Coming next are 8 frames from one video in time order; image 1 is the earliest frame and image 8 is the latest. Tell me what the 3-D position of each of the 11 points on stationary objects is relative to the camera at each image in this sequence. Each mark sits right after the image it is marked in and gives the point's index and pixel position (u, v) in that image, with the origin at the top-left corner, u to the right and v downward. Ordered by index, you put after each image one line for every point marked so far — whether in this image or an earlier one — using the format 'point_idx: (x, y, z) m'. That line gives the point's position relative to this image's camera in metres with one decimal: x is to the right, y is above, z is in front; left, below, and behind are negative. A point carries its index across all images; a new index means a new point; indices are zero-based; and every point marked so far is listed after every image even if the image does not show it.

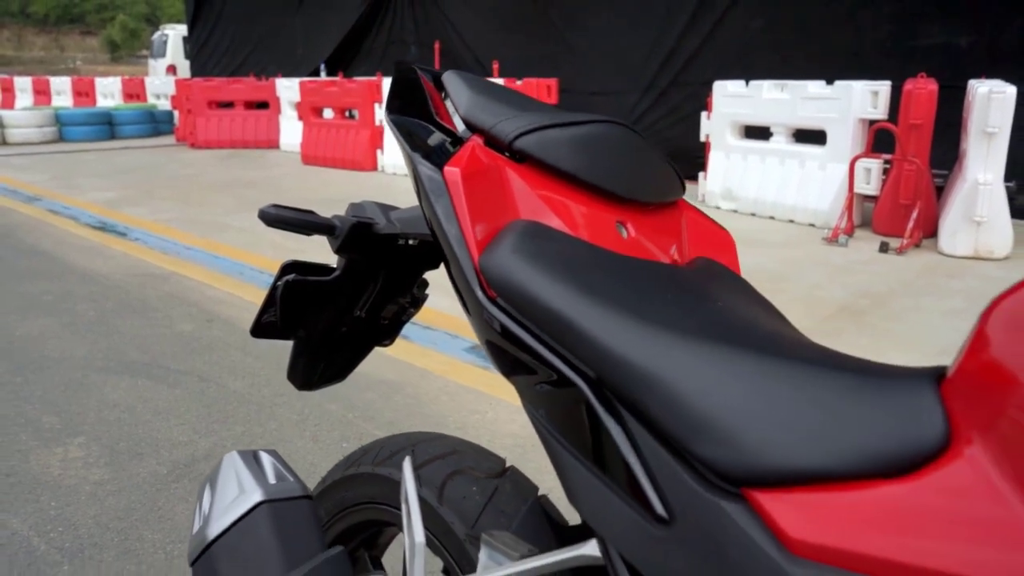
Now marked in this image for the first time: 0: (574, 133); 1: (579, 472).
0: (+0.1, +0.2, +1.1) m
1: (+0.1, -0.2, +0.9) m
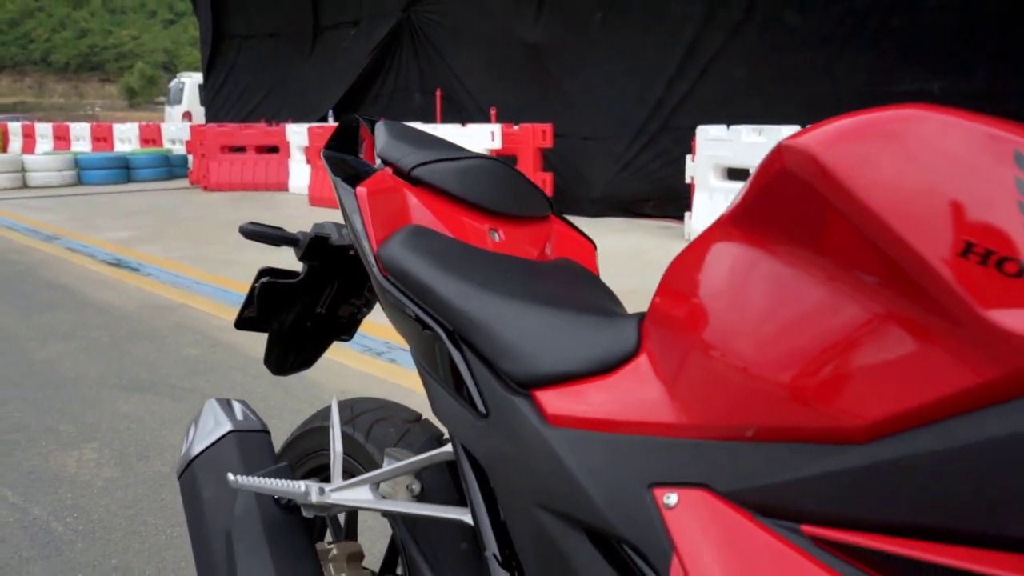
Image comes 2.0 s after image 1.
0: (-0.1, +0.2, +1.6) m
1: (-0.1, -0.2, +1.3) m
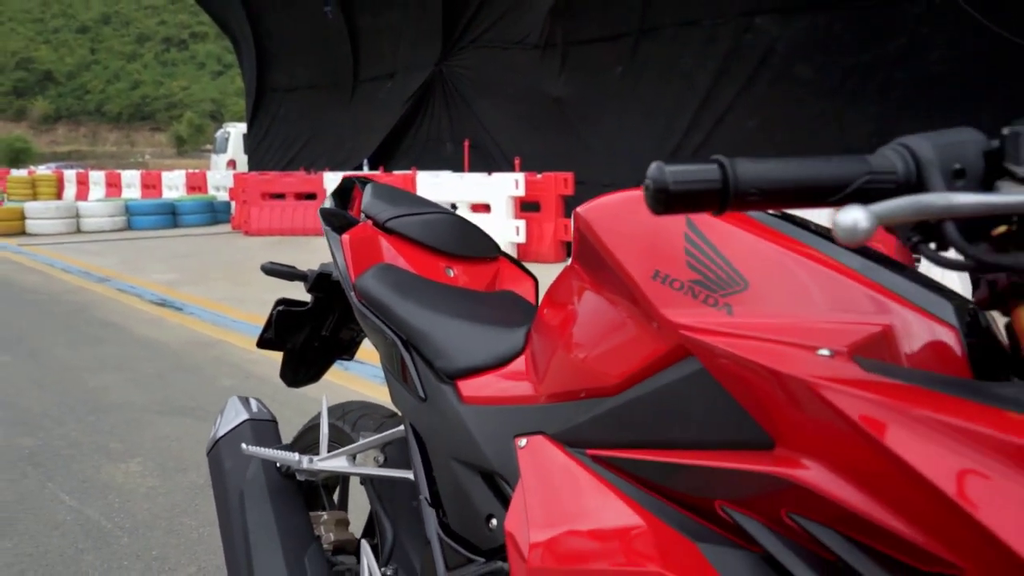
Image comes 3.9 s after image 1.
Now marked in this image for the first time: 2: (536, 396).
0: (-0.2, +0.2, +2.1) m
1: (-0.3, -0.2, +1.8) m
2: (0.0, -0.2, +1.4) m
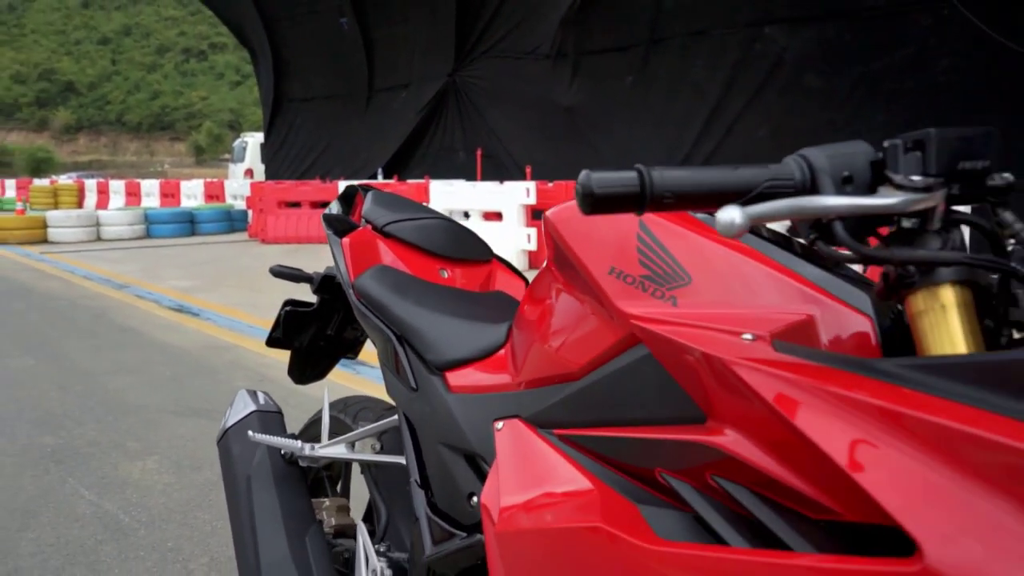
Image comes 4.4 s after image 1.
0: (-0.3, +0.2, +2.2) m
1: (-0.3, -0.2, +1.9) m
2: (0.0, -0.2, +1.5) m
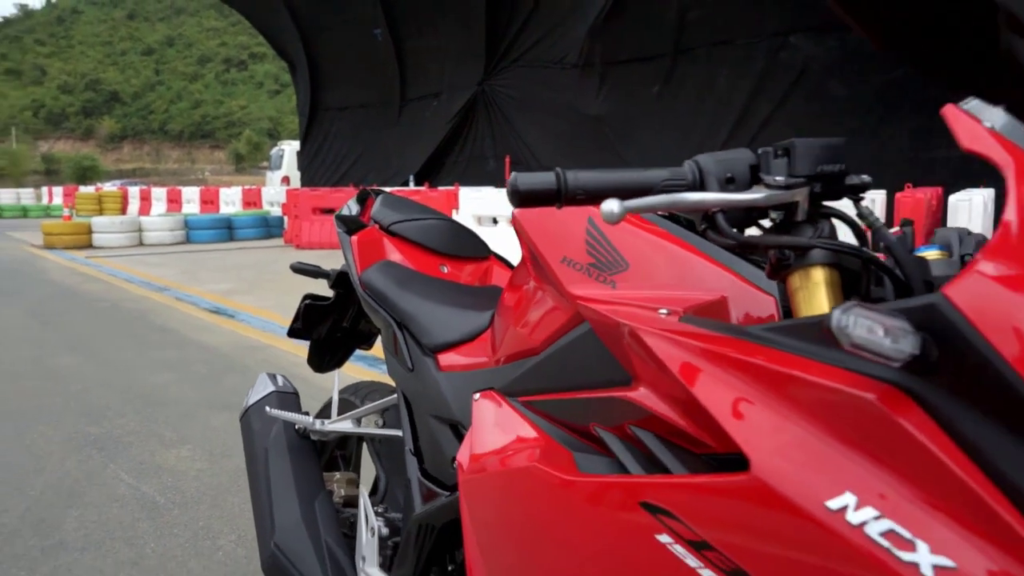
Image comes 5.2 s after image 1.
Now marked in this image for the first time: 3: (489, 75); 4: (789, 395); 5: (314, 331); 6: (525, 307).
0: (-0.3, +0.2, +2.4) m
1: (-0.3, -0.2, +2.1) m
2: (0.0, -0.2, +1.7) m
3: (-0.4, +3.5, +13.2) m
4: (+0.3, -0.1, +1.0) m
5: (-0.7, -0.2, +2.9) m
6: (0.0, 0.0, +1.6) m
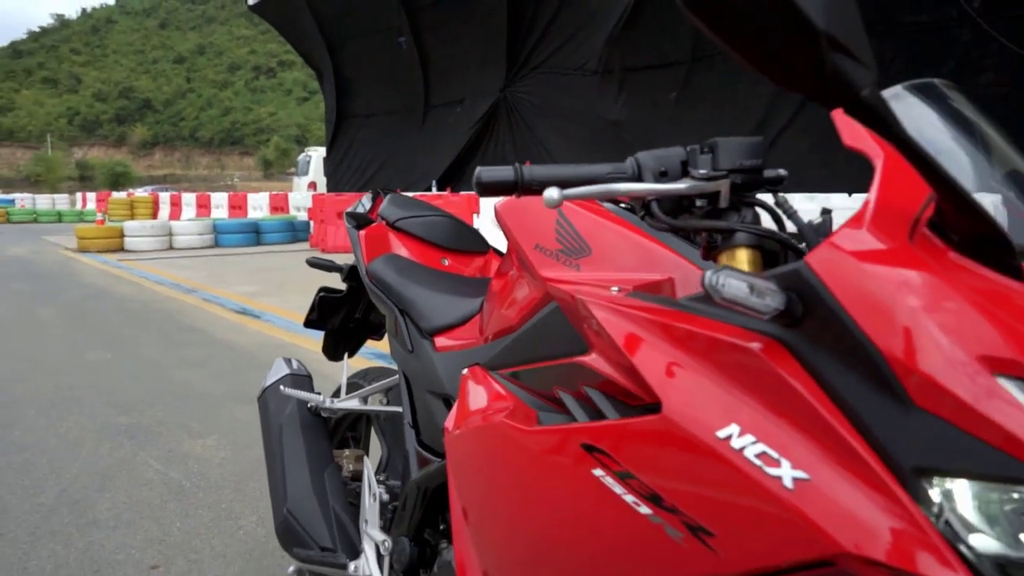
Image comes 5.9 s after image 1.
0: (-0.3, +0.2, +2.6) m
1: (-0.3, -0.2, +2.3) m
2: (-0.1, -0.1, +1.9) m
3: (0.0, +3.4, +13.4) m
4: (+0.3, -0.1, +1.1) m
5: (-0.7, -0.1, +3.1) m
6: (0.0, 0.0, +1.8) m
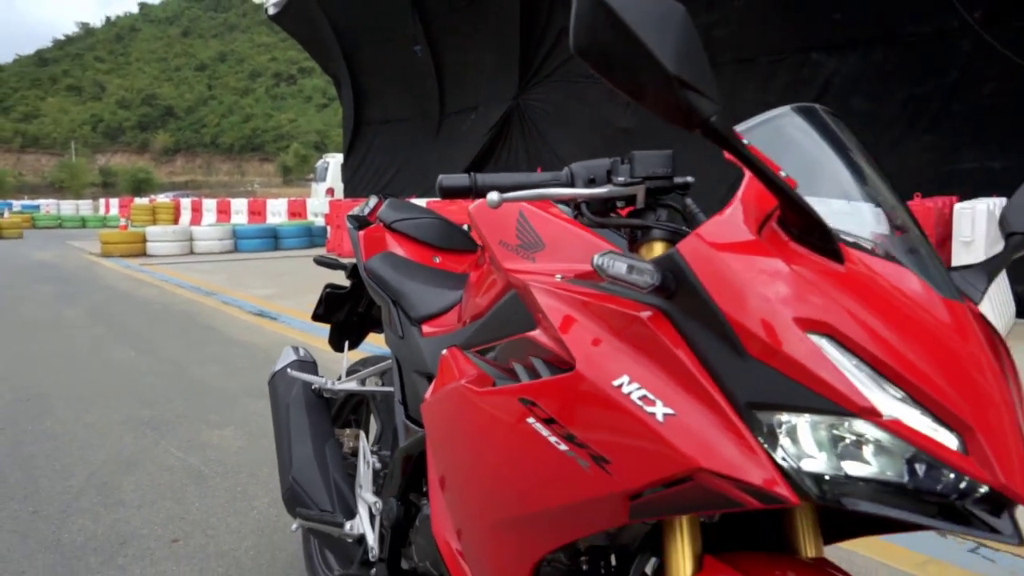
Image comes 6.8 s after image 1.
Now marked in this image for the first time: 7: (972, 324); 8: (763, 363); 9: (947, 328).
0: (-0.3, +0.2, +2.9) m
1: (-0.4, -0.1, +2.6) m
2: (-0.1, -0.1, +2.2) m
3: (+0.1, +3.3, +13.7) m
4: (+0.2, -0.1, +1.4) m
5: (-0.8, -0.1, +3.4) m
6: (-0.1, 0.0, +2.1) m
7: (+0.7, -0.1, +1.2) m
8: (+0.4, -0.1, +1.2) m
9: (+0.6, -0.1, +1.2) m
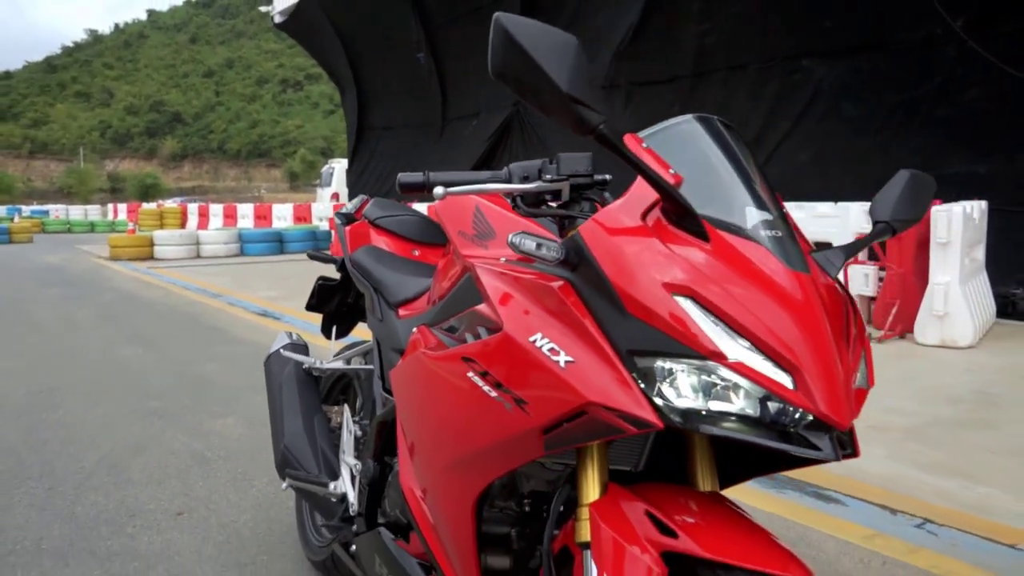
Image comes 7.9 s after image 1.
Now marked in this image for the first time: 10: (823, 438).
0: (-0.5, +0.3, +3.2) m
1: (-0.5, -0.1, +2.9) m
2: (-0.3, -0.1, +2.5) m
3: (+0.1, +3.3, +14.0) m
4: (+0.1, 0.0, +1.7) m
5: (-0.9, -0.1, +3.7) m
6: (-0.2, +0.1, +2.4) m
7: (+0.6, 0.0, +1.5) m
8: (+0.3, -0.1, +1.5) m
9: (+0.5, 0.0, +1.5) m
10: (+0.6, -0.3, +1.4) m
